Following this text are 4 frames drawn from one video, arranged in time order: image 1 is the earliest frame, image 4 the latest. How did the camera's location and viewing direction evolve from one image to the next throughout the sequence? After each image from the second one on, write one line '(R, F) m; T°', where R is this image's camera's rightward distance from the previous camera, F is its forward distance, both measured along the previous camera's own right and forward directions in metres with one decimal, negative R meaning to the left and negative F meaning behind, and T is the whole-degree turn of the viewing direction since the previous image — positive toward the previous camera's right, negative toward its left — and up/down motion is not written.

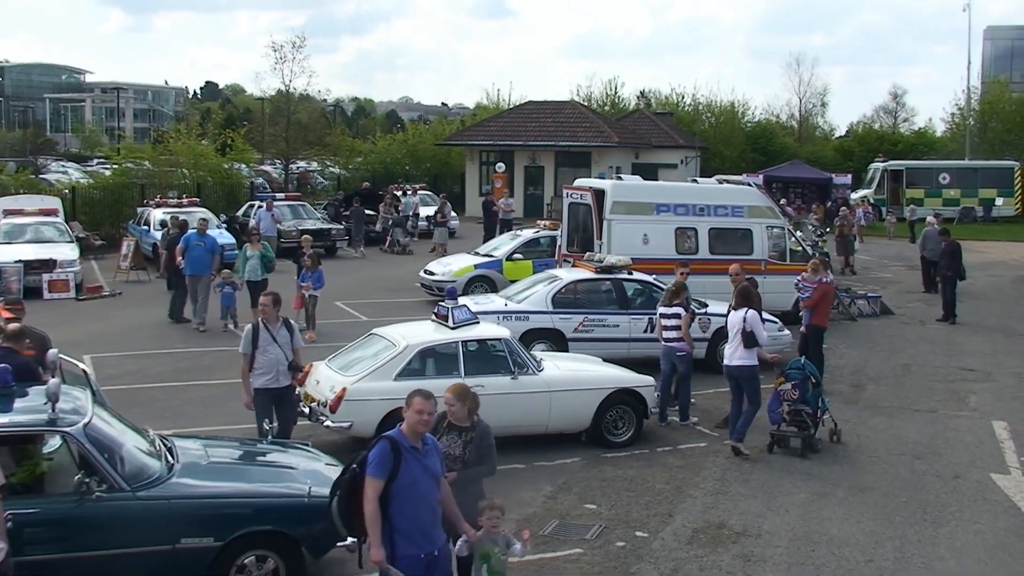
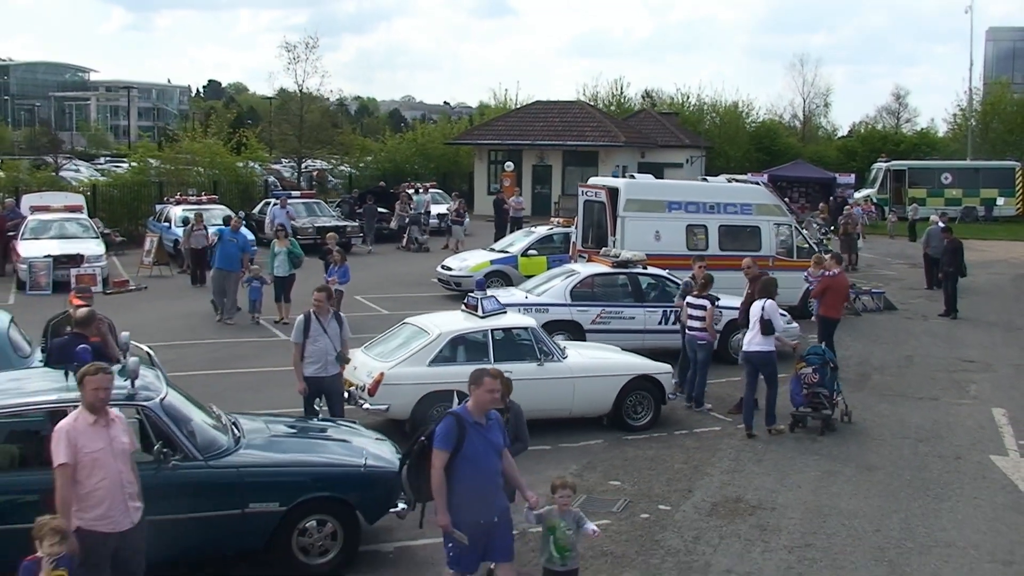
(-0.2, -0.6) m; 0°
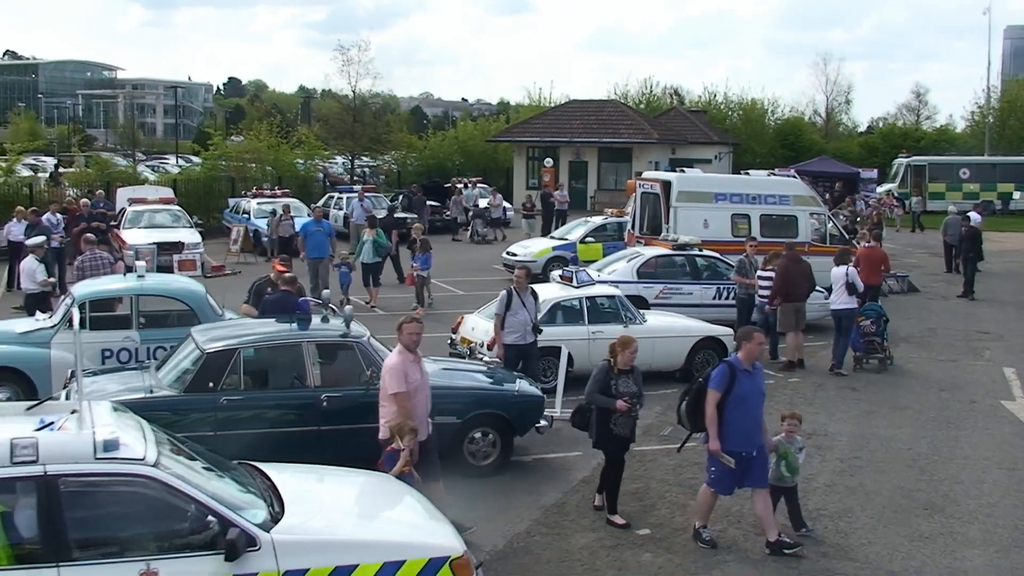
(-0.8, -2.3) m; -1°
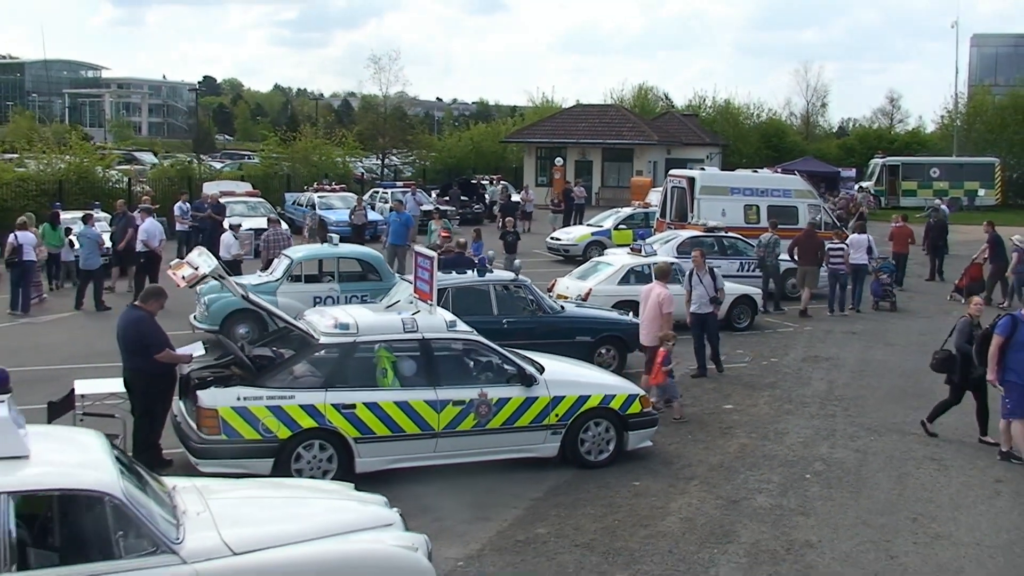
(-1.6, -4.3) m; +1°
